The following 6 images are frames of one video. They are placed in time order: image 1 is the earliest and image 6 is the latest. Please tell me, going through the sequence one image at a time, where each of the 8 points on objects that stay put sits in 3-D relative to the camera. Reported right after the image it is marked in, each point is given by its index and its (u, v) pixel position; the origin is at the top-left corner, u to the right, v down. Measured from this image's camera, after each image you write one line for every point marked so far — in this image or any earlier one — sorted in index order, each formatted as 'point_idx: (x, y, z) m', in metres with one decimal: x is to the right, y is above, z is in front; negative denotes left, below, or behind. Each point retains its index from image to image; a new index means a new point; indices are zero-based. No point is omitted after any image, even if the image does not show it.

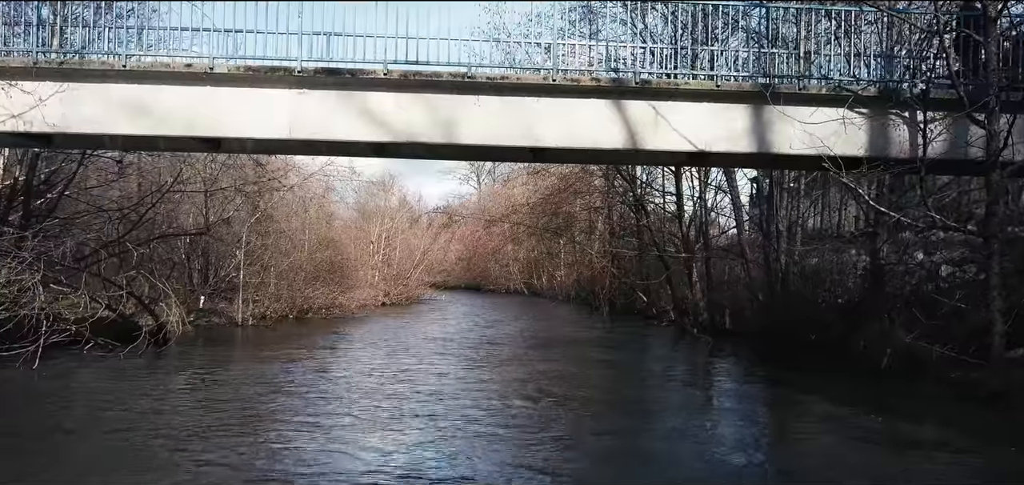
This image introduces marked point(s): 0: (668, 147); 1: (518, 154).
0: (+1.9, +1.1, +9.3) m
1: (+0.1, +1.1, +9.8) m
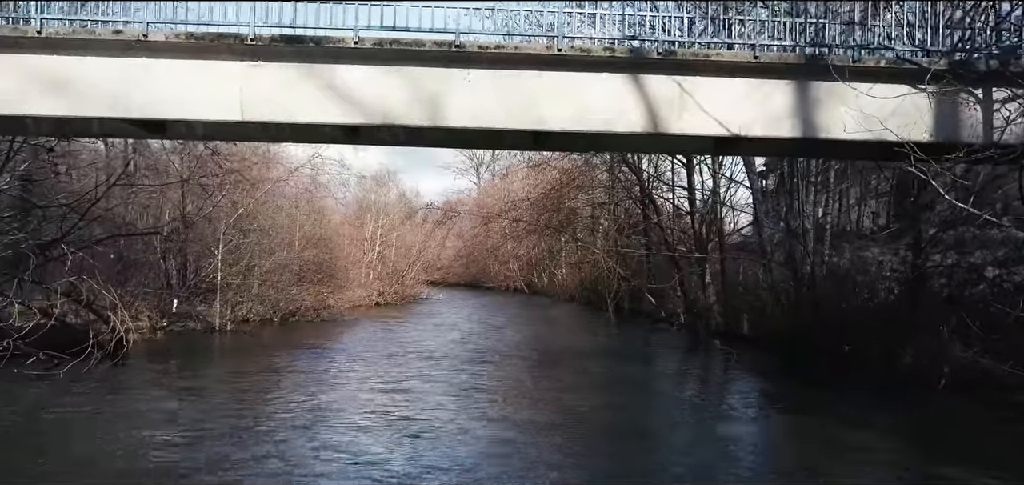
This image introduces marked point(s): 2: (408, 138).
0: (+1.9, +1.1, +7.8) m
1: (+0.1, +1.1, +8.4) m
2: (-1.1, +1.2, +8.4) m
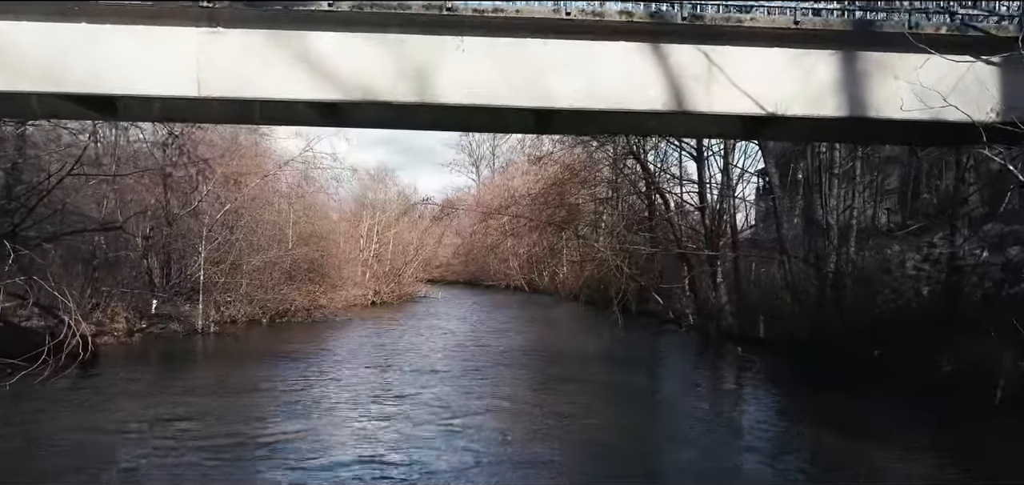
0: (+1.9, +1.2, +6.8) m
1: (+0.1, +1.1, +7.3) m
2: (-1.1, +1.2, +7.4) m
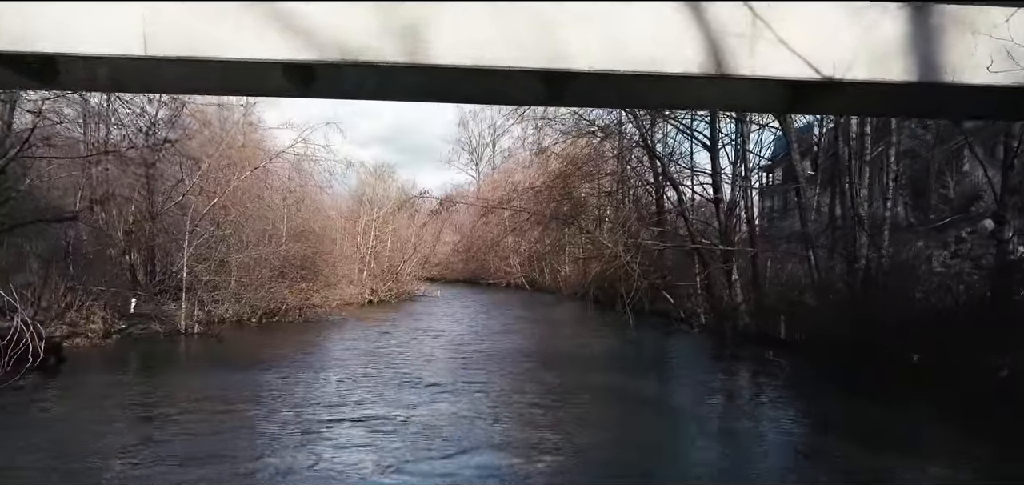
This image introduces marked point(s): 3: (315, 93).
0: (+1.9, +1.2, +5.8) m
1: (+0.1, +1.2, +6.3) m
2: (-1.1, +1.3, +6.4) m
3: (-1.7, +1.3, +6.8) m
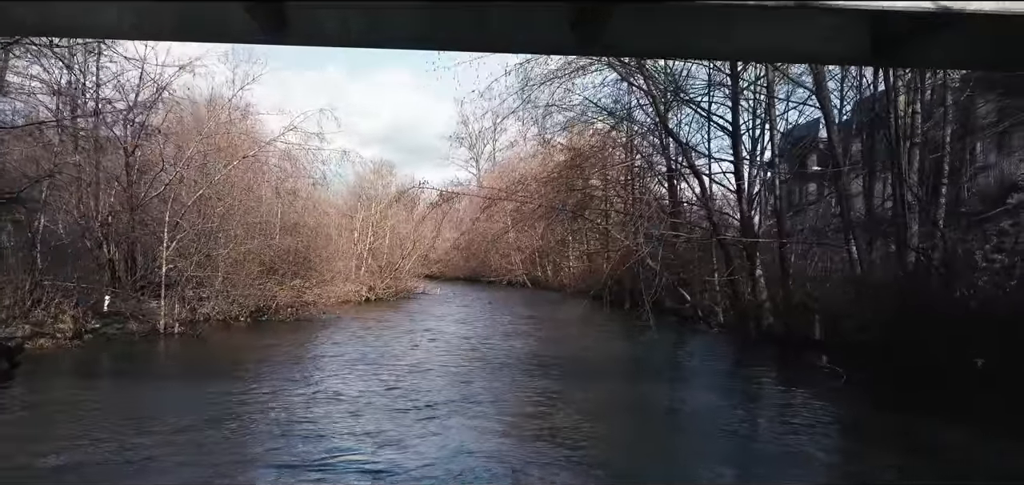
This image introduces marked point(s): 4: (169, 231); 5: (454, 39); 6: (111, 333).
0: (+2.1, +1.4, +4.5) m
1: (+0.3, +1.4, +5.1) m
2: (-0.9, +1.4, +5.1) m
3: (-1.6, +1.4, +5.5) m
4: (-7.6, +0.2, +17.3) m
5: (-0.4, +1.4, +5.6) m
6: (-8.2, -1.8, +16.2) m
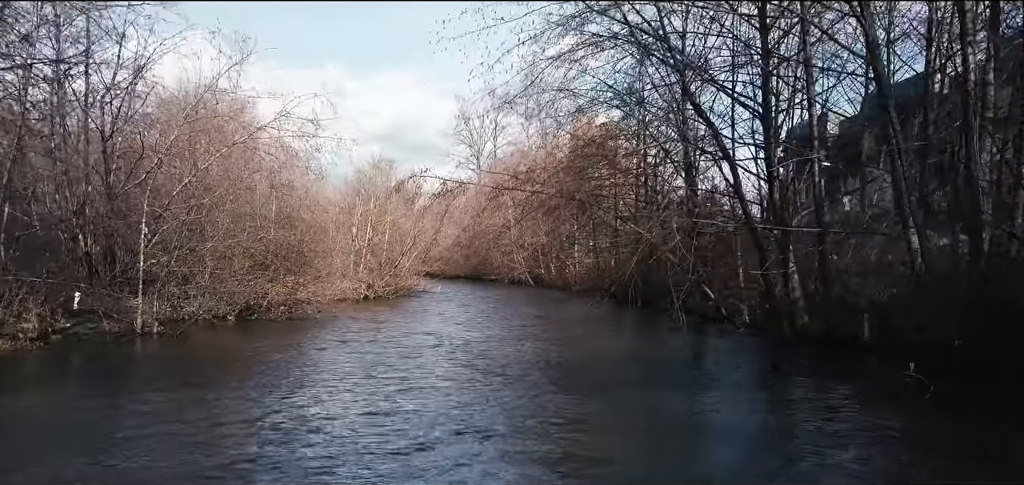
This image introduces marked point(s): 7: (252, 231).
0: (+2.3, +1.5, +3.2) m
1: (+0.5, +1.5, +3.7) m
2: (-0.7, +1.6, +3.8) m
3: (-1.4, +1.6, +4.2) m
4: (-7.4, +0.4, +16.0) m
5: (-0.2, +1.5, +4.3) m
6: (-8.0, -1.7, +14.8) m
7: (-6.2, +0.3, +18.6) m
